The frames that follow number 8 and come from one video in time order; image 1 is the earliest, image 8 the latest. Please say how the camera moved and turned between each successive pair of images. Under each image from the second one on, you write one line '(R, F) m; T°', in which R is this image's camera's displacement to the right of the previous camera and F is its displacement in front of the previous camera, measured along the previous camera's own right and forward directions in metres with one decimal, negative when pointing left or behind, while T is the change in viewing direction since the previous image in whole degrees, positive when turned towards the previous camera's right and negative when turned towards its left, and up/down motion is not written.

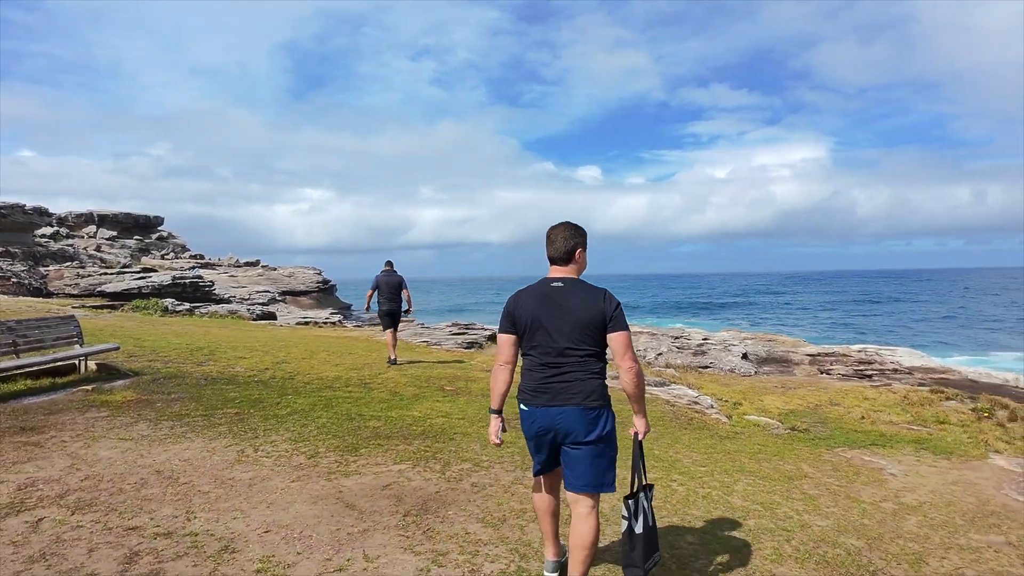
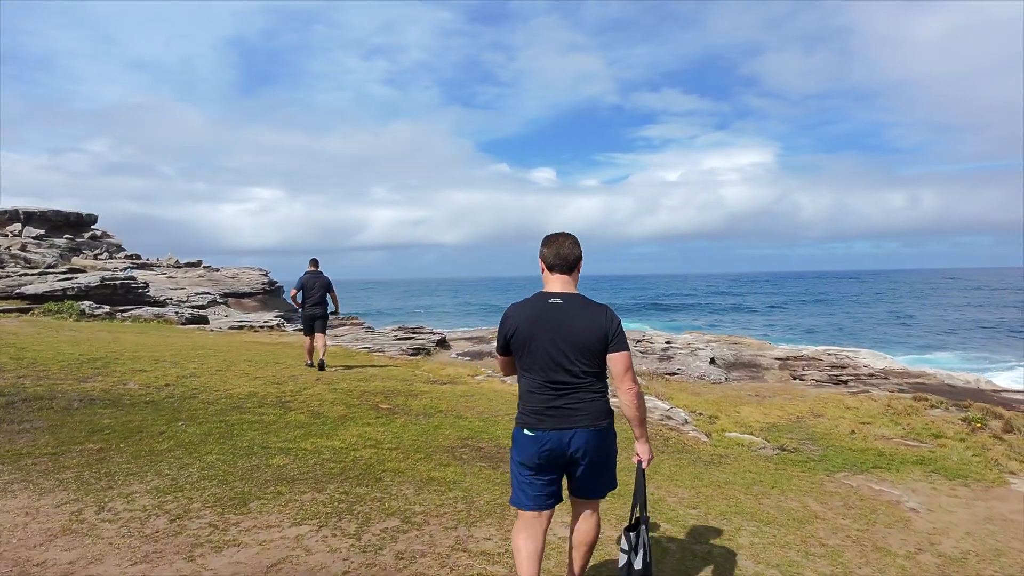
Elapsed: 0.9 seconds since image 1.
(+0.1, +1.6) m; +4°
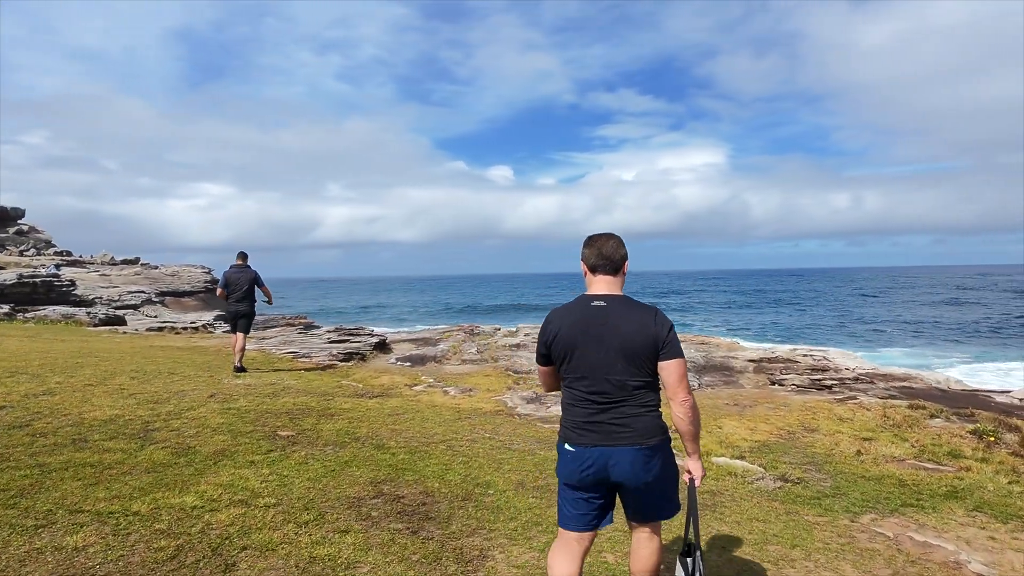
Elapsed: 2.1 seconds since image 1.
(+0.2, +2.0) m; +4°
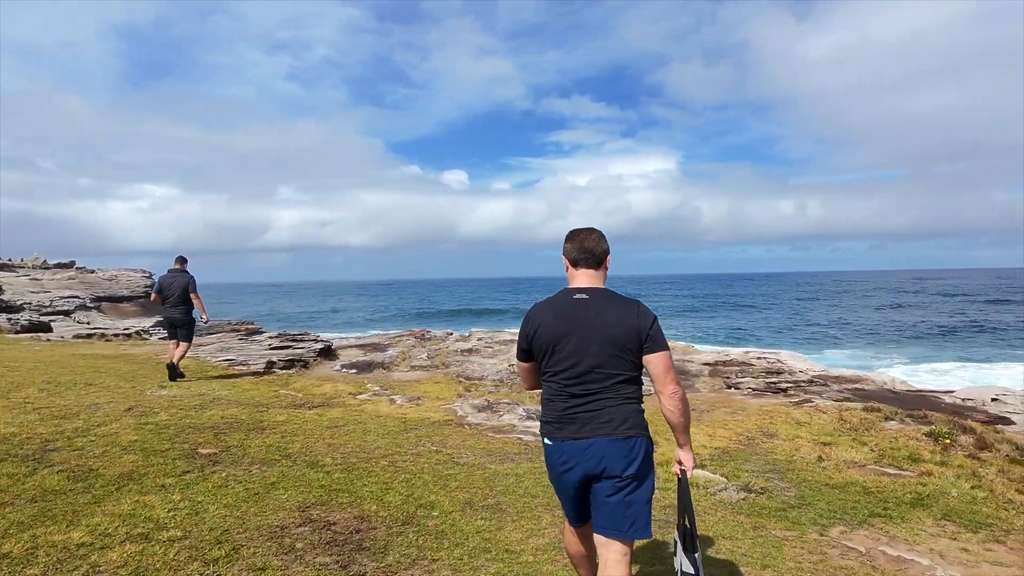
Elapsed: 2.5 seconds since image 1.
(+0.1, +0.5) m; +4°
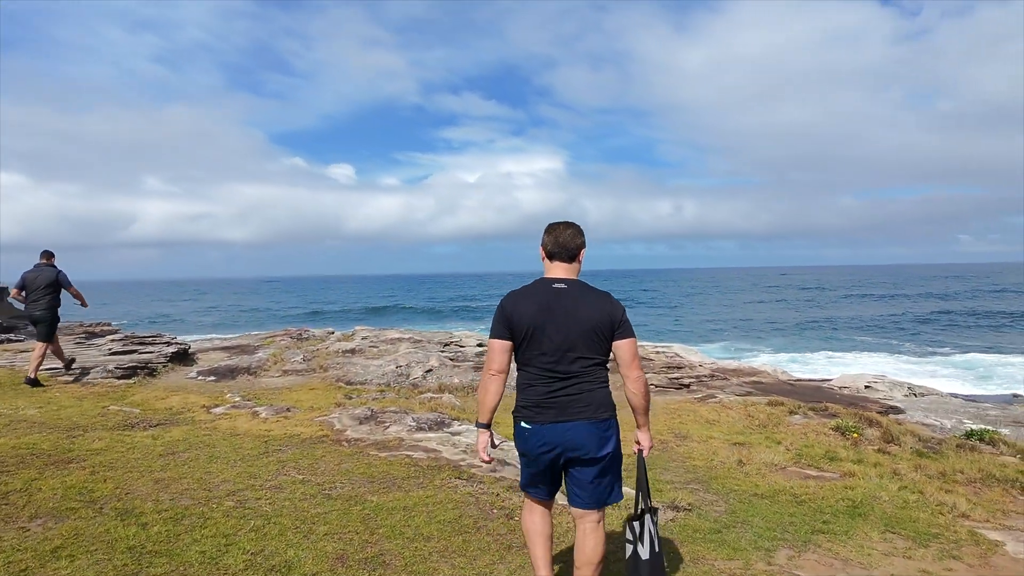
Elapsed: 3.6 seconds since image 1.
(0.0, +1.3) m; +10°
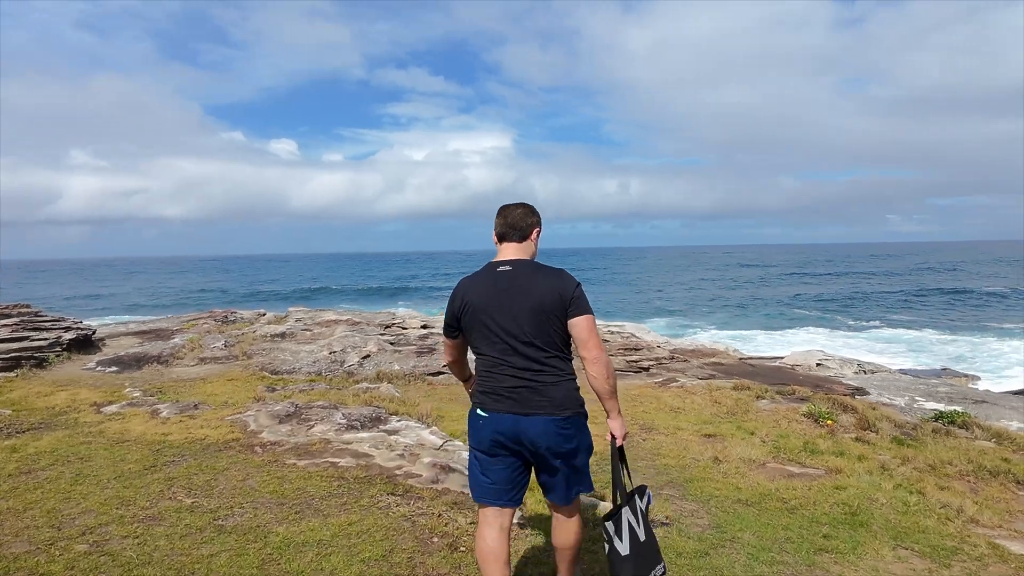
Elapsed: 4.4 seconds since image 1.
(0.0, +1.1) m; +5°
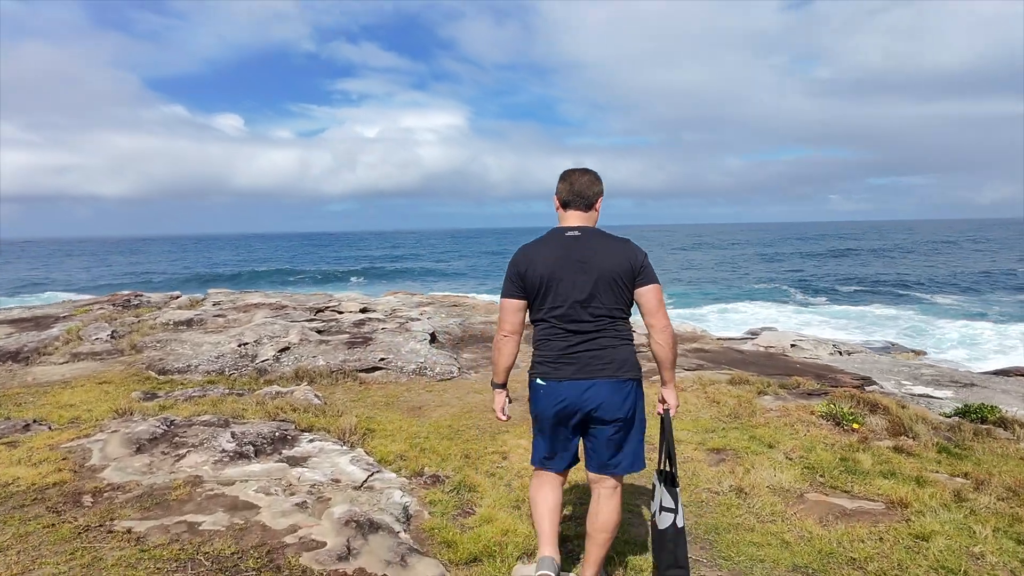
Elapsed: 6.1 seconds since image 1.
(0.0, +2.0) m; +4°
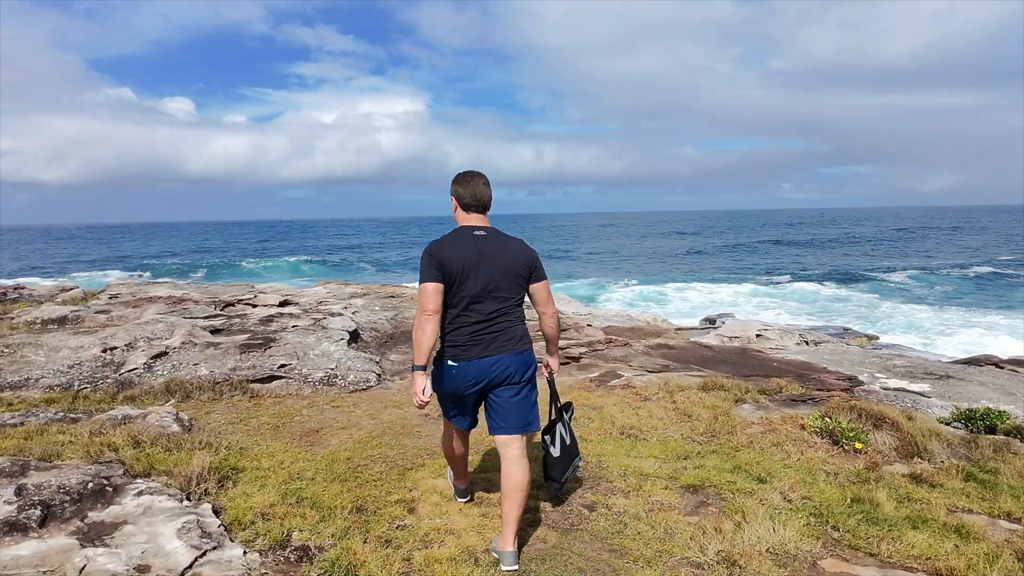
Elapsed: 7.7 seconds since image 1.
(+0.3, +1.5) m; +3°
